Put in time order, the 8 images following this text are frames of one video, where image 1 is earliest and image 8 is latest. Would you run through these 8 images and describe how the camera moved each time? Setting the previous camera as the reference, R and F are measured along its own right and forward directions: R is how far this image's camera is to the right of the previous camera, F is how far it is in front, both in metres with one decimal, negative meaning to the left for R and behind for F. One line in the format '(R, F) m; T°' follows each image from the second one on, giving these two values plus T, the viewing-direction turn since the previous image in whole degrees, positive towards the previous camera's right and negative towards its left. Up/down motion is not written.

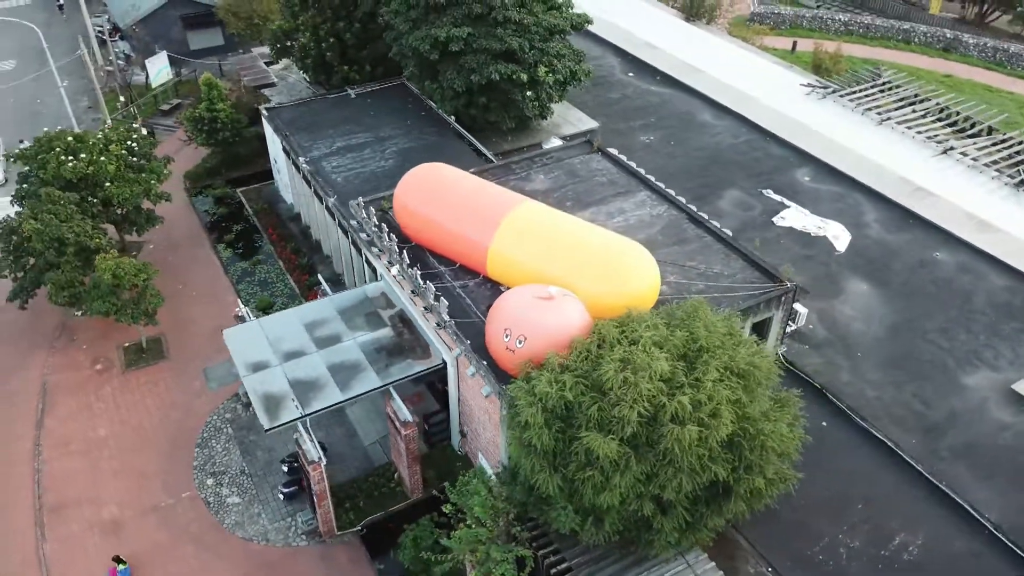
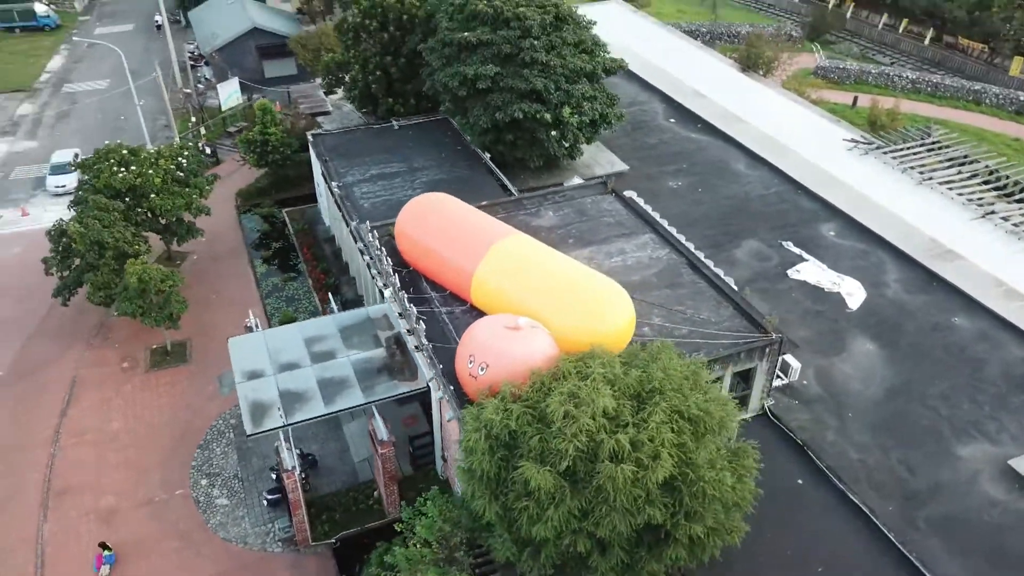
(+2.5, -0.3) m; -6°
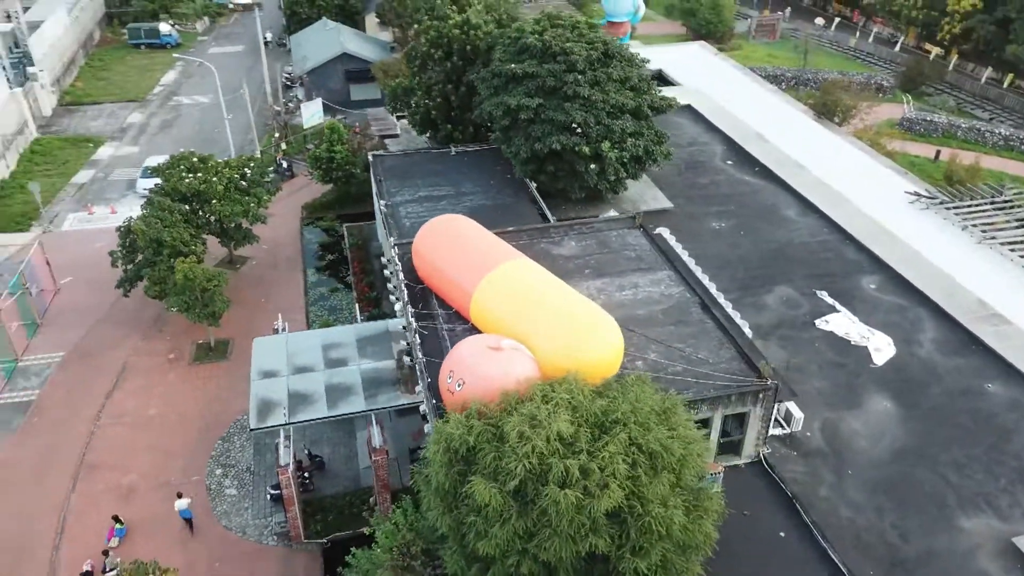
(+2.6, -0.2) m; -7°
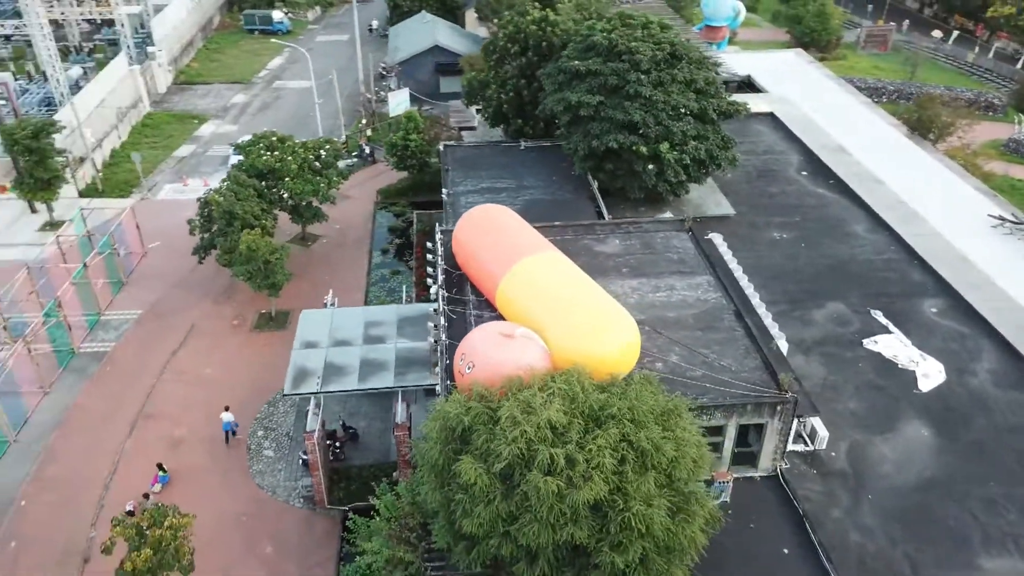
(+1.9, -0.2) m; -7°
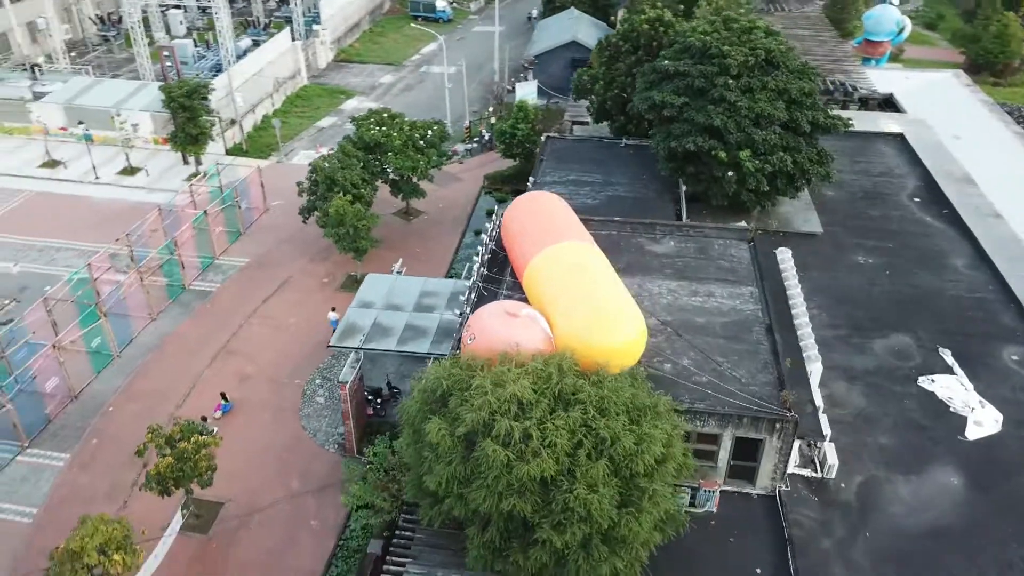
(+3.6, -0.3) m; -11°
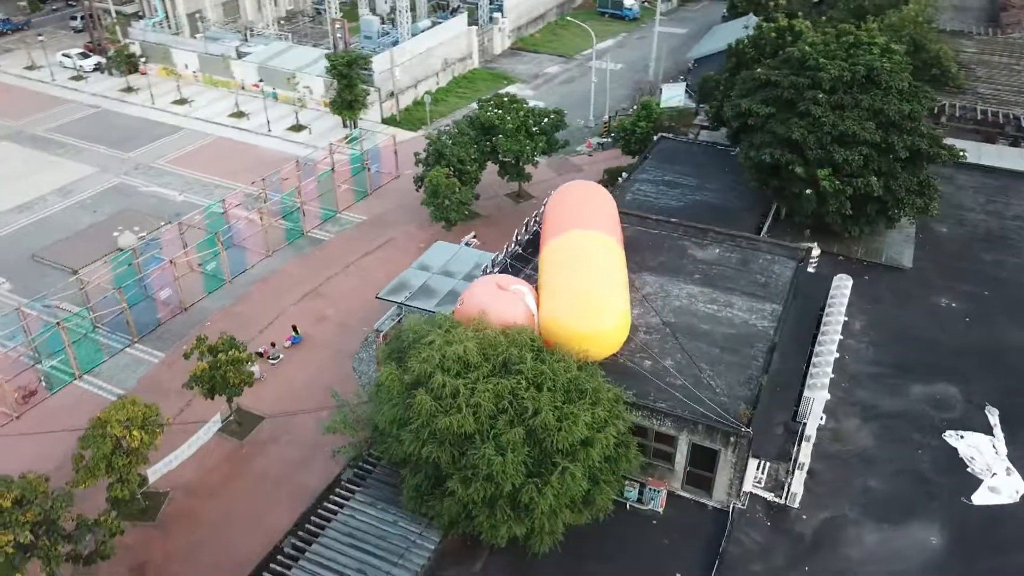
(+5.1, -0.4) m; -14°
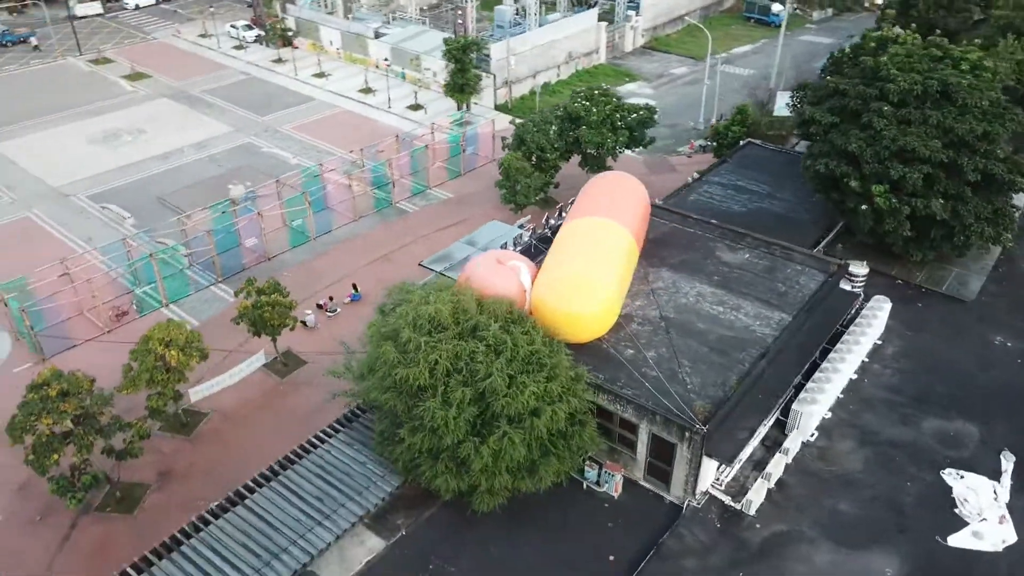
(+4.0, -0.4) m; -11°
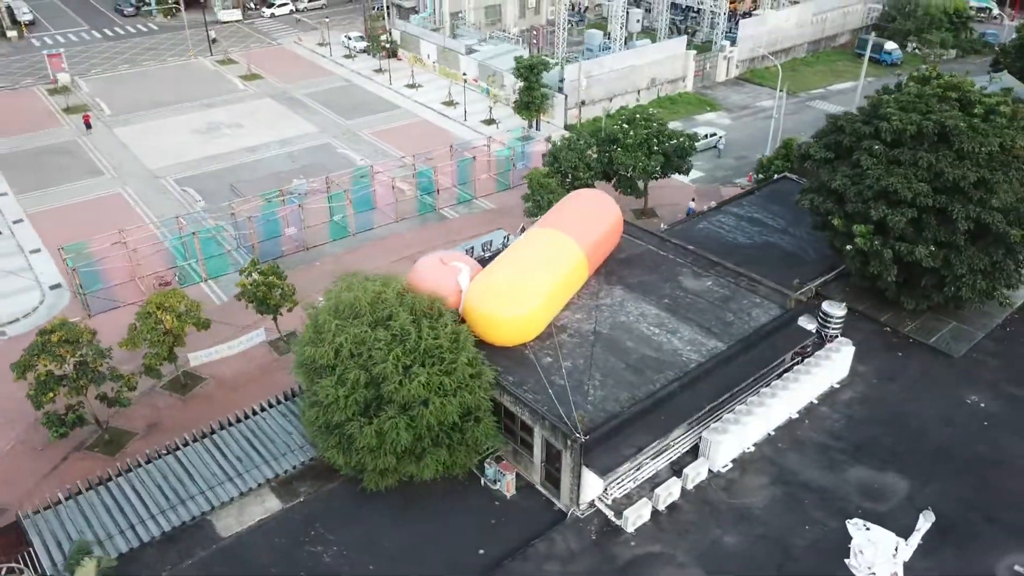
(+5.3, -0.5) m; -10°
